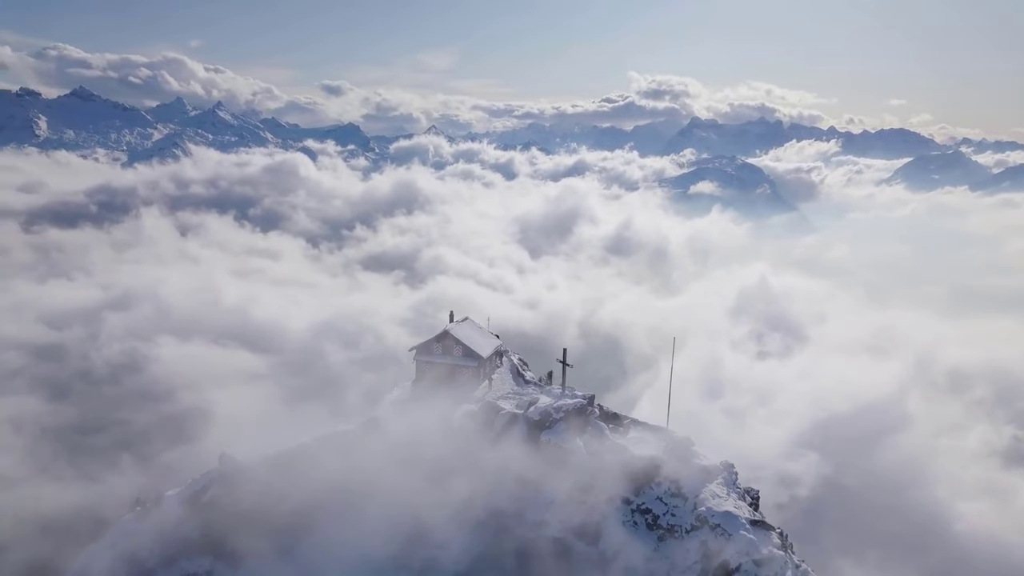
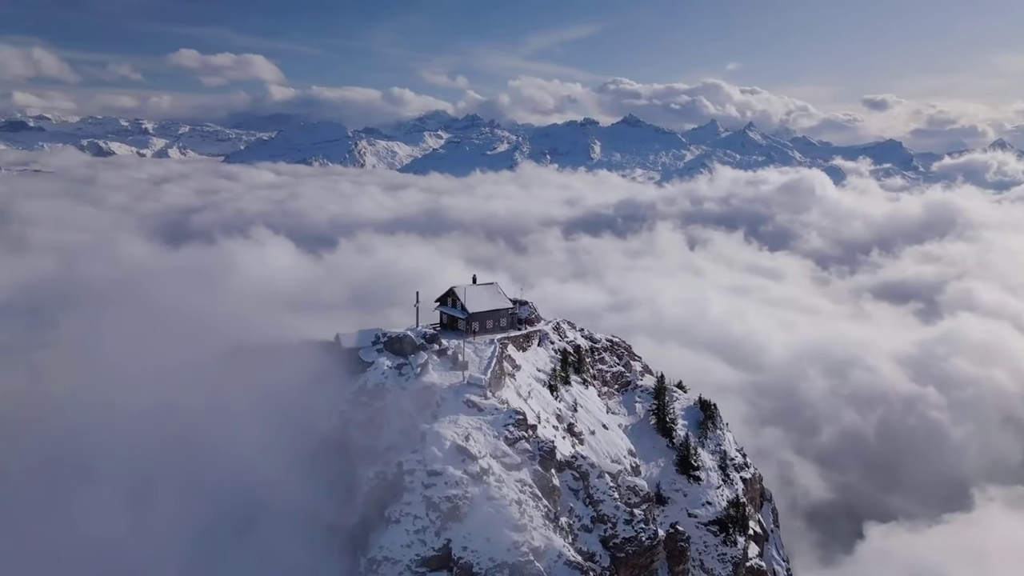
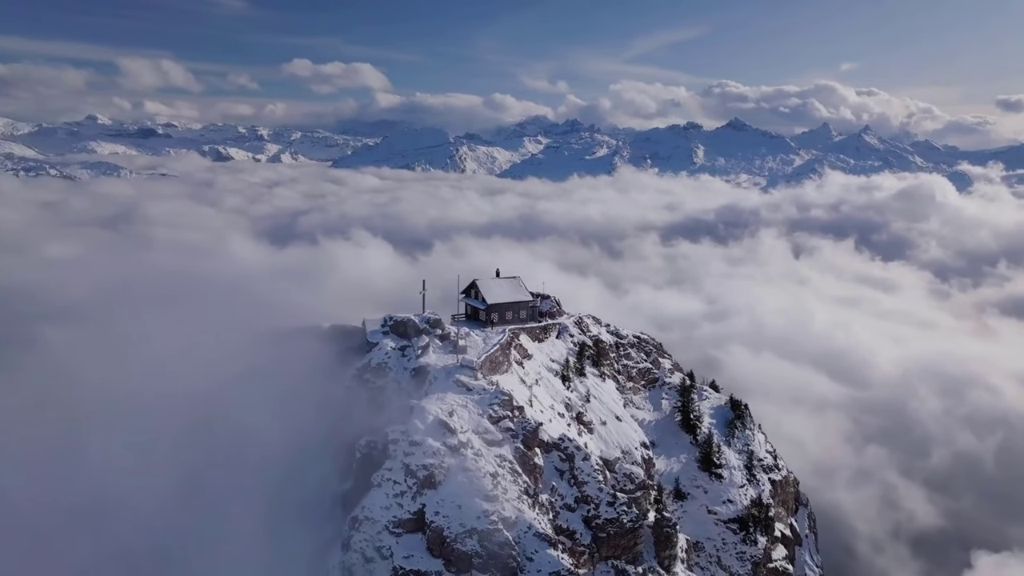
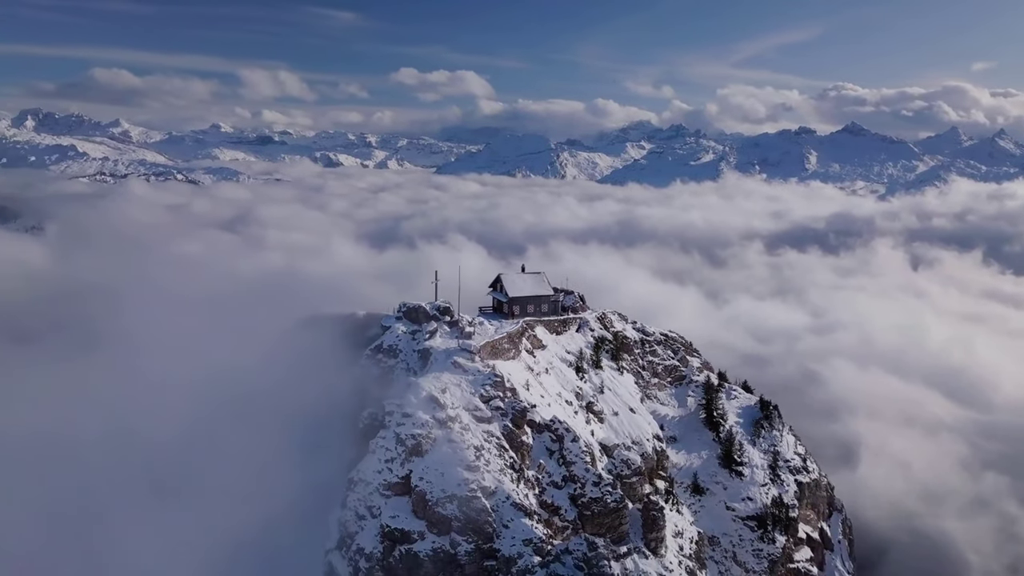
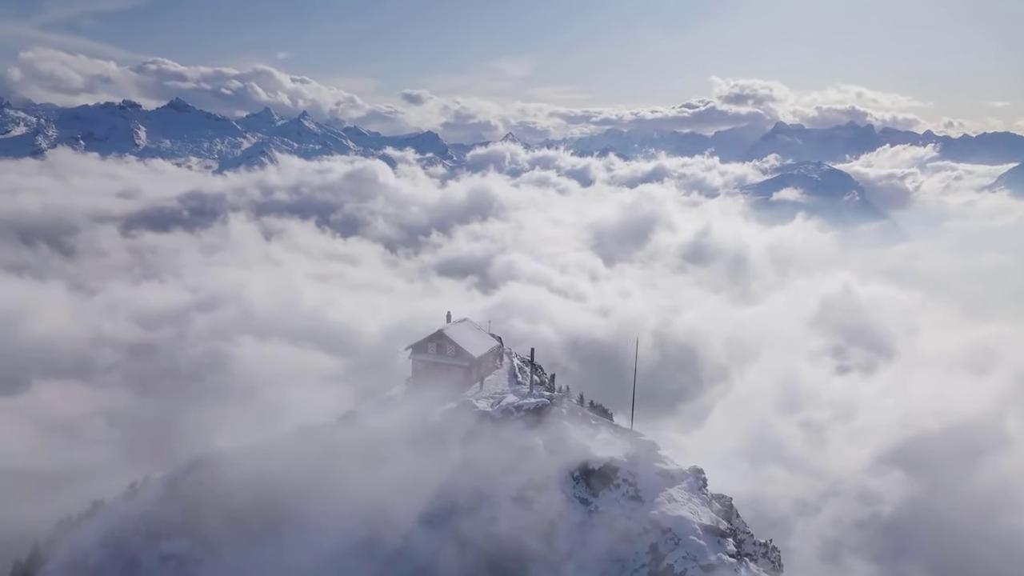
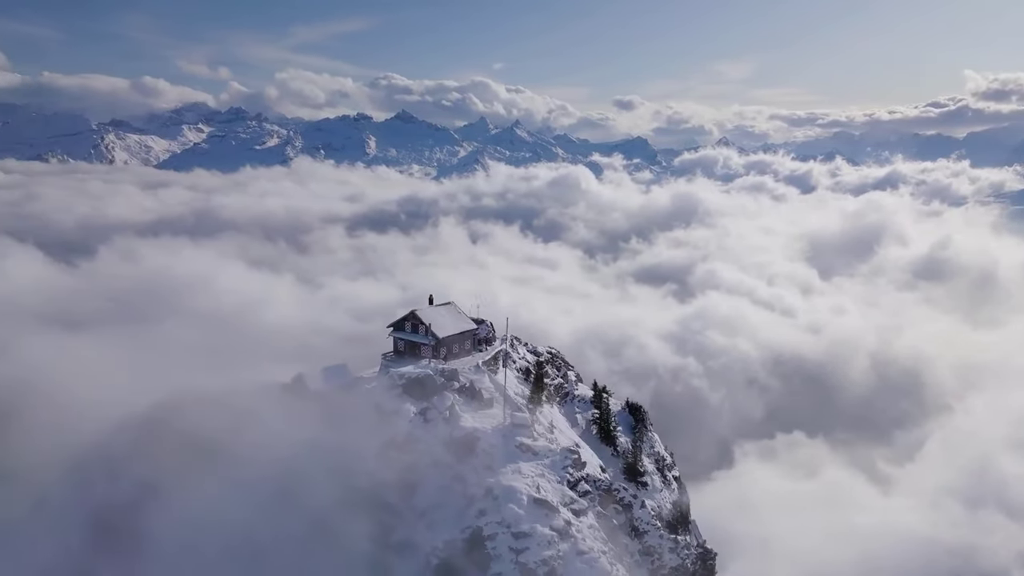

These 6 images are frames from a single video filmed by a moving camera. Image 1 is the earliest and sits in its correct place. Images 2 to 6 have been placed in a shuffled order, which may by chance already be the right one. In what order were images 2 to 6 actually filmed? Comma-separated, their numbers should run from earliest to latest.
5, 6, 2, 3, 4
